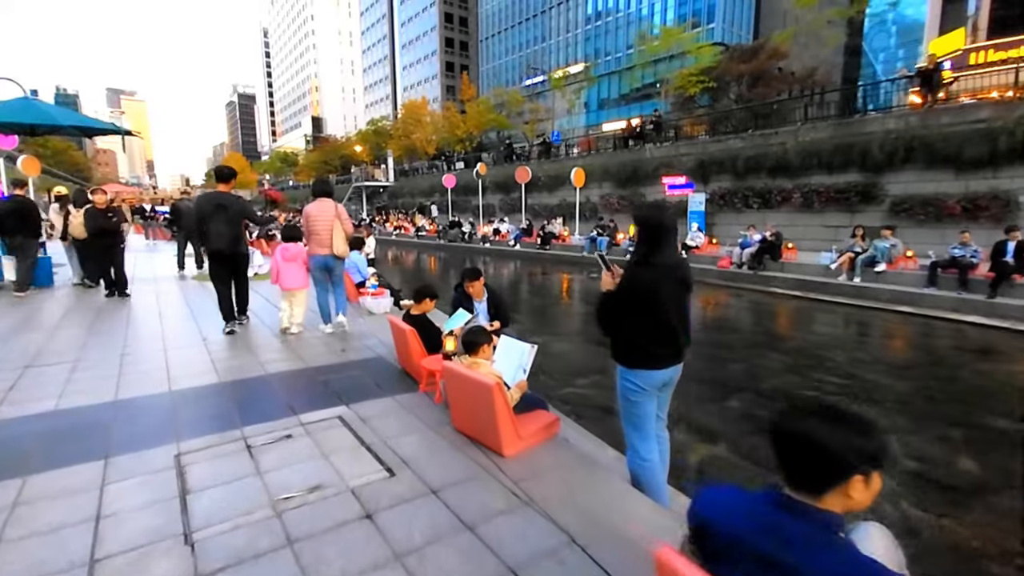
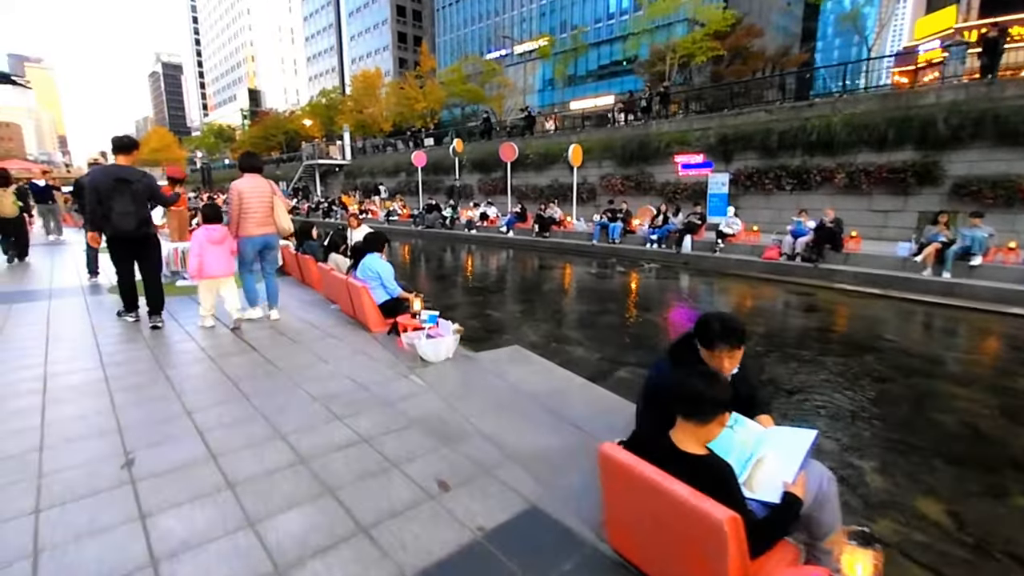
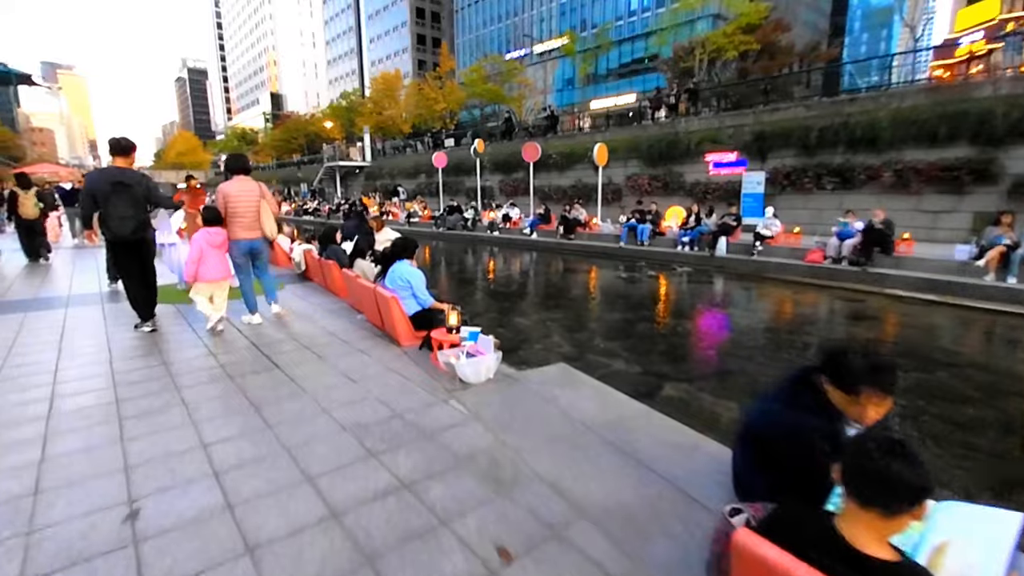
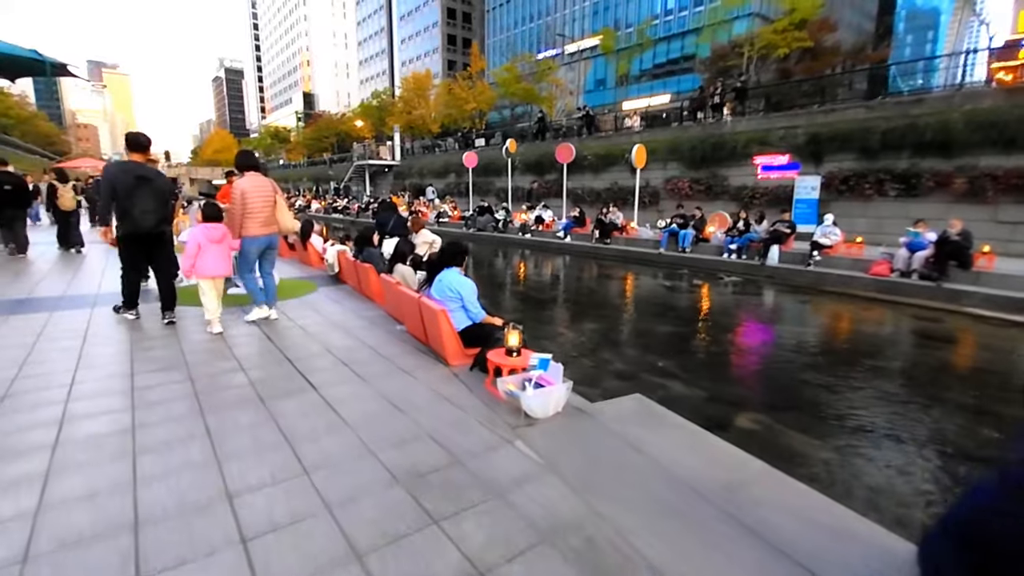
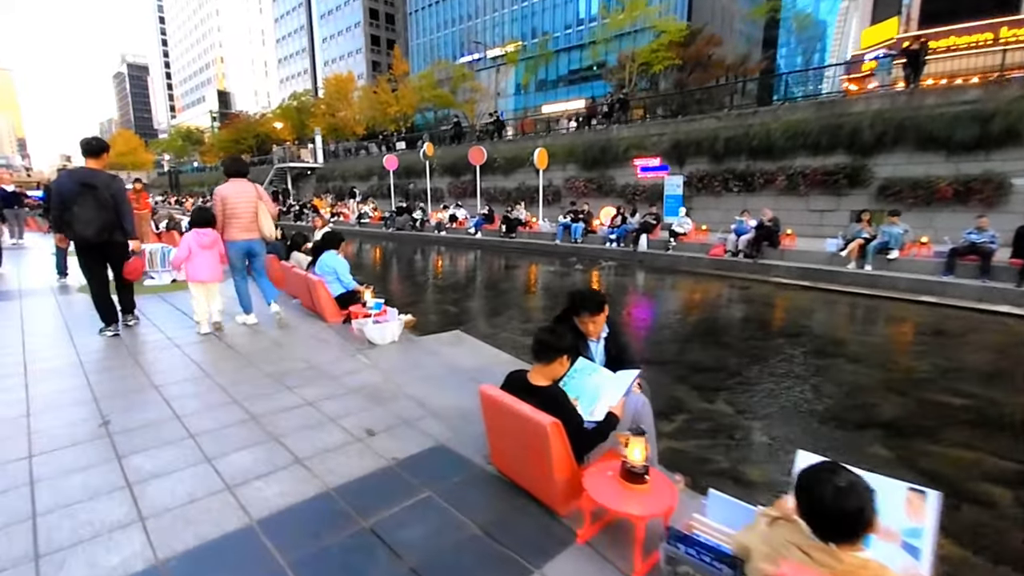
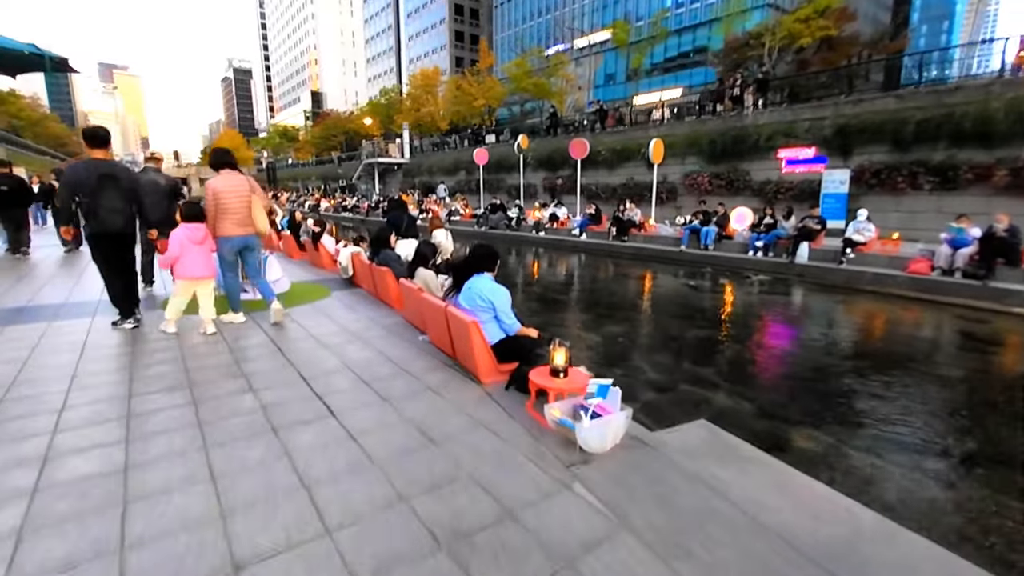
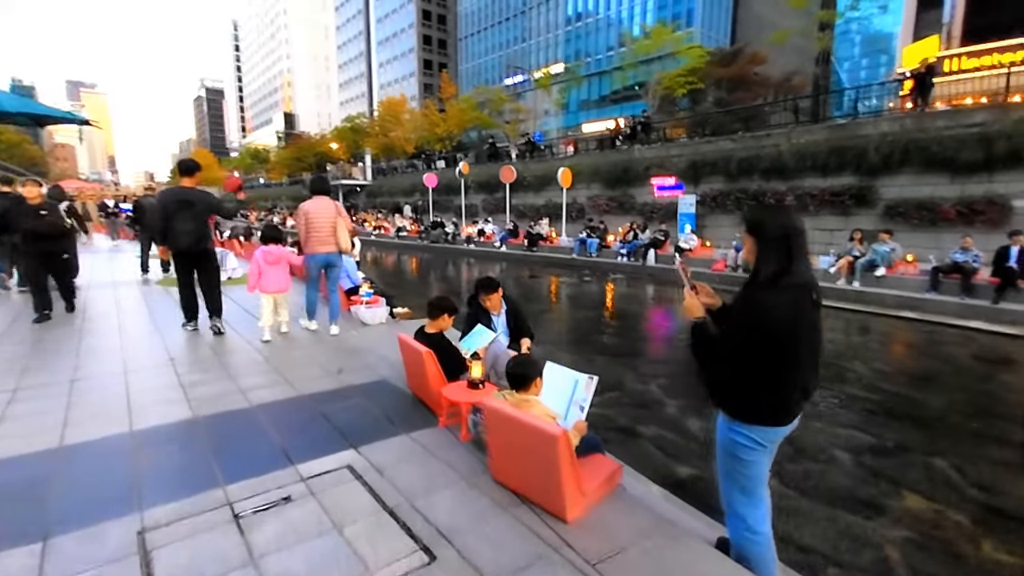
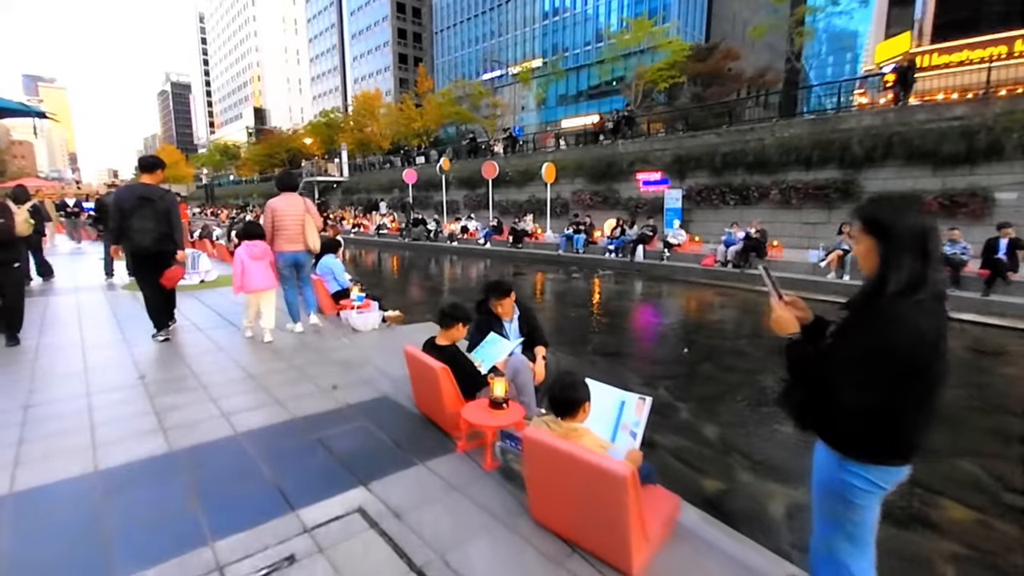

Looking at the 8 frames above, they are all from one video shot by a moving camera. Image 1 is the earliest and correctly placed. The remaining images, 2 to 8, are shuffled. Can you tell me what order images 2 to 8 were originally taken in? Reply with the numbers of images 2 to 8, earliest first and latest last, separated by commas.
7, 8, 5, 2, 3, 4, 6
